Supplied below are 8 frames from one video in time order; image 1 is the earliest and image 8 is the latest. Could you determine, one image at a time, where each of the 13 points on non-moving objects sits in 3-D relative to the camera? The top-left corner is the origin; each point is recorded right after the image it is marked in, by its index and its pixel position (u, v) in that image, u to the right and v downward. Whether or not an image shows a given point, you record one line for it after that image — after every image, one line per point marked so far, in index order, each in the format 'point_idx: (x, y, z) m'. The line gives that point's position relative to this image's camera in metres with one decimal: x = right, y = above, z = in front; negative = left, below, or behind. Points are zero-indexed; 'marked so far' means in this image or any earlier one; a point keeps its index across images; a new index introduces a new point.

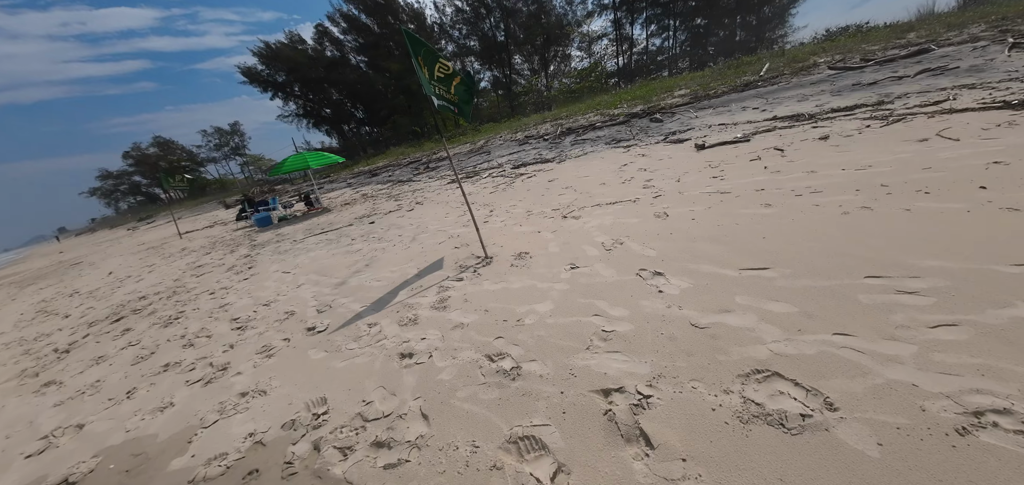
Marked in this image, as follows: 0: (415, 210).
0: (-2.0, +0.7, +7.3) m
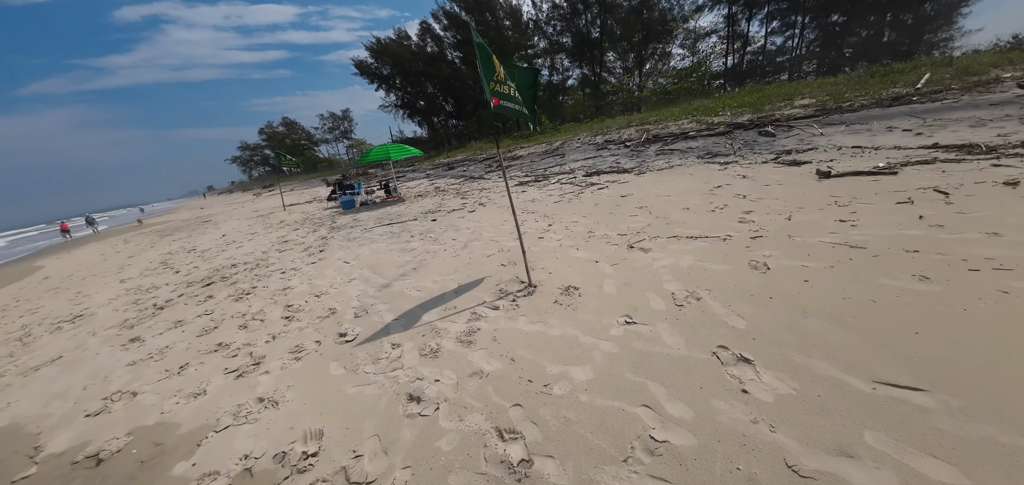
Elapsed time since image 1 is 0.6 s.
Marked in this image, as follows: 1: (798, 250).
0: (-0.7, +0.6, +7.1) m
1: (+2.4, -0.1, +3.0) m
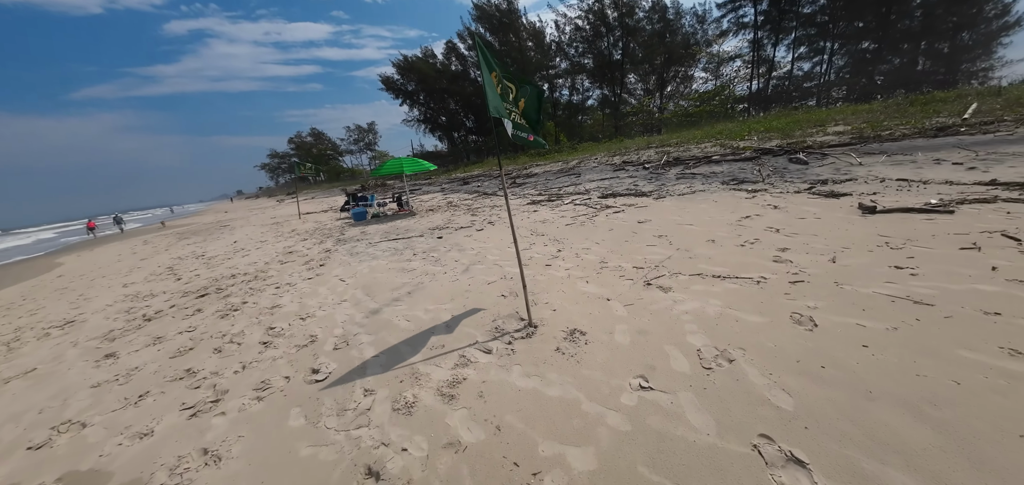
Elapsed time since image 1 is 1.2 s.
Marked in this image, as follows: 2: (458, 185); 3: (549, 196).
0: (-0.5, +0.2, +6.8) m
1: (+2.4, -0.4, +2.5) m
2: (-2.4, +2.6, +16.3) m
3: (+1.0, +1.3, +9.5) m
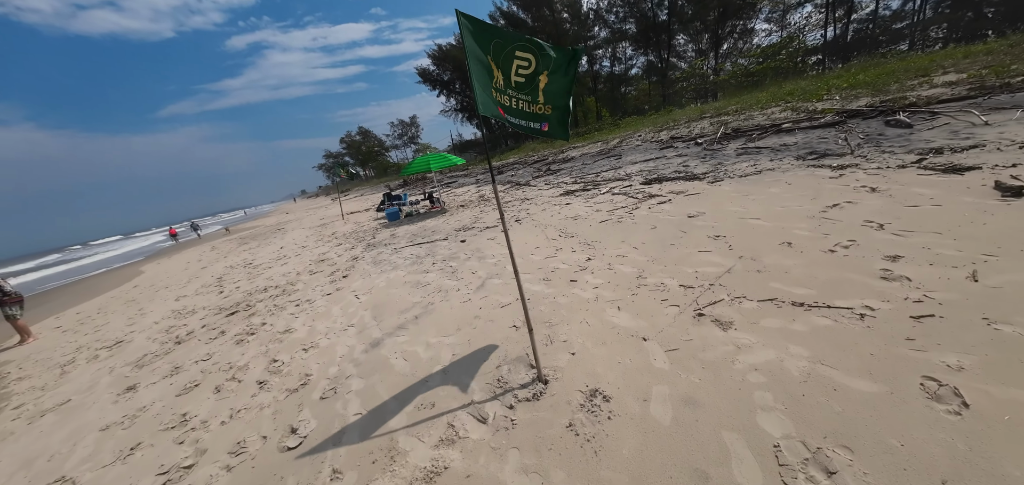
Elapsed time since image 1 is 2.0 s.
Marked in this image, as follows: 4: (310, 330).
0: (0.0, +0.2, +6.2) m
1: (+2.4, -0.5, +1.6) m
2: (-0.8, +3.0, +15.8) m
3: (+1.8, +1.4, +8.6) m
4: (-2.3, -1.0, +4.1) m
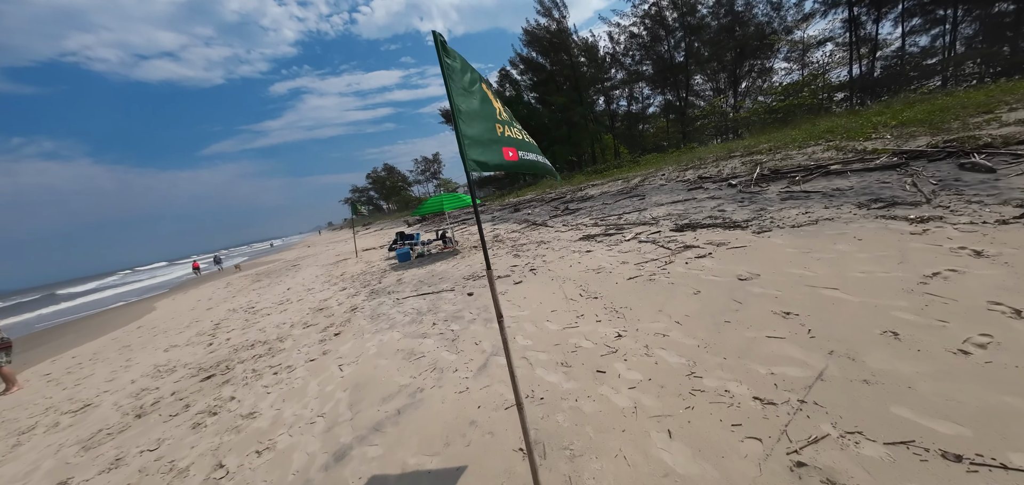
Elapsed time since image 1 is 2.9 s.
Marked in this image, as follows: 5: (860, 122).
0: (+0.2, -0.7, +5.4) m
1: (+2.3, -1.0, +0.7) m
2: (-0.1, +1.2, +15.3) m
3: (+2.1, +0.3, +7.9) m
4: (-2.2, -1.7, +3.3) m
5: (+10.8, +3.7, +11.1) m
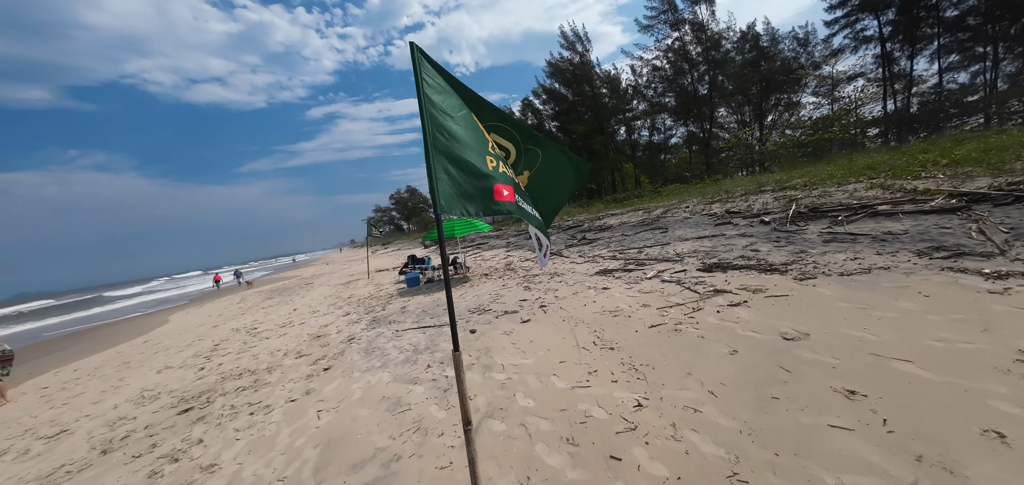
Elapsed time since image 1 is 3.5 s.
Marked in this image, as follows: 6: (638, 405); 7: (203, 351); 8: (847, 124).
0: (+0.3, -1.2, +4.9) m
1: (+2.2, -1.3, +0.1) m
2: (+0.5, 0.0, +14.9) m
3: (+2.3, -0.4, +7.3) m
4: (-2.3, -1.9, +2.9) m
5: (+11.3, +2.4, +10.3) m
6: (+0.9, -1.3, +2.7) m
7: (-6.8, -2.4, +7.7) m
8: (+16.3, +5.7, +17.1) m
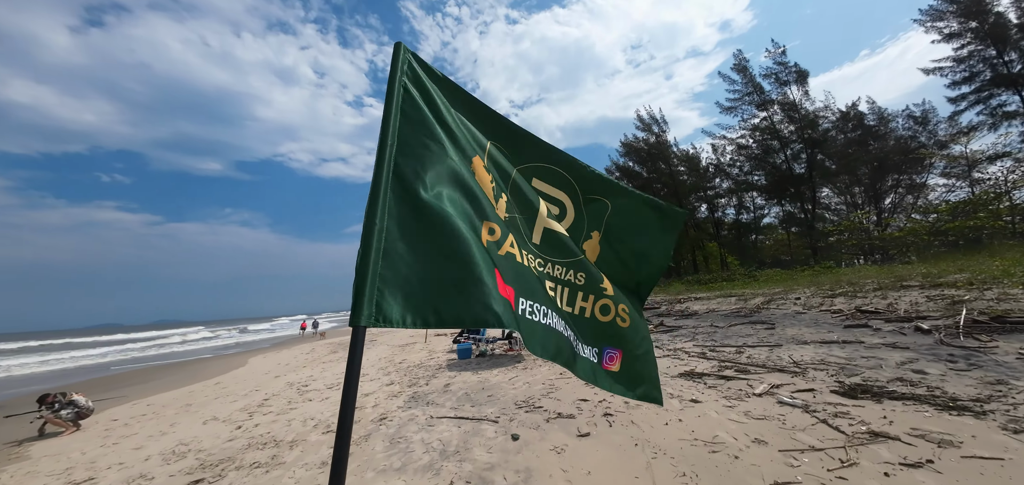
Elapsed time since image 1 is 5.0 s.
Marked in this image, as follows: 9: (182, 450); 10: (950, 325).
0: (+0.9, -2.1, +3.8) m
1: (+1.8, -1.4, -1.3) m
2: (+3.0, -2.9, +13.5) m
3: (+3.4, -2.0, +5.8) m
4: (-2.1, -2.3, +2.2) m
5: (+13.0, -0.3, +7.5) m
6: (+1.1, -1.8, +1.5) m
7: (-5.6, -3.5, +7.6) m
8: (+19.4, +1.2, +13.6) m
9: (-5.0, -3.1, +5.4) m
10: (+6.7, -1.3, +5.5) m
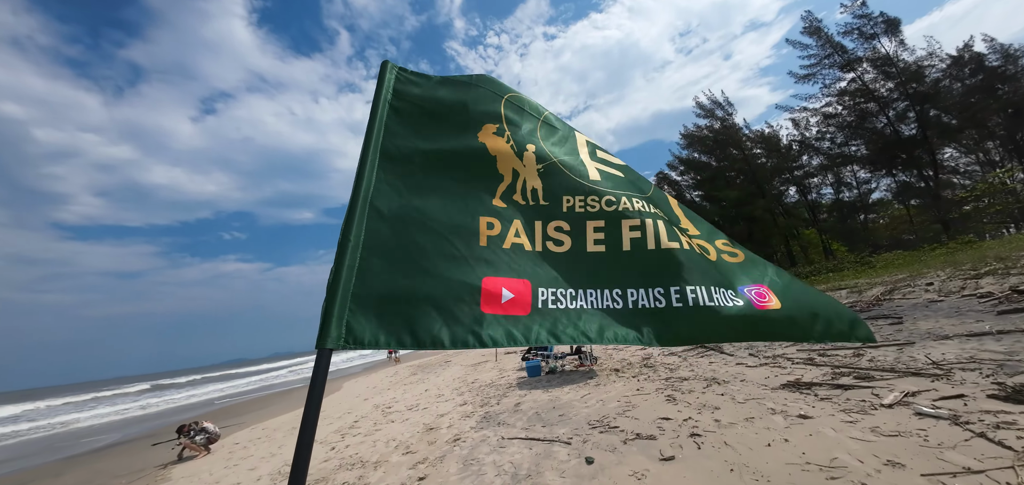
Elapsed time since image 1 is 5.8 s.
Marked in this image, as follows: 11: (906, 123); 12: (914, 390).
0: (+1.6, -2.1, +3.4) m
1: (+1.5, -1.1, -1.7) m
2: (+5.5, -3.0, +12.5) m
3: (+4.4, -1.8, +4.9) m
4: (-1.6, -2.6, +2.3) m
5: (+13.9, +0.9, +4.9) m
6: (+1.3, -1.7, +1.1) m
7: (-3.9, -4.3, +8.2) m
8: (+21.1, +3.0, +9.8) m
9: (-3.8, -3.8, +6.0) m
10: (+7.5, -0.7, +4.1) m
11: (+19.5, +5.9, +17.5) m
12: (+4.2, -1.6, +3.7) m
